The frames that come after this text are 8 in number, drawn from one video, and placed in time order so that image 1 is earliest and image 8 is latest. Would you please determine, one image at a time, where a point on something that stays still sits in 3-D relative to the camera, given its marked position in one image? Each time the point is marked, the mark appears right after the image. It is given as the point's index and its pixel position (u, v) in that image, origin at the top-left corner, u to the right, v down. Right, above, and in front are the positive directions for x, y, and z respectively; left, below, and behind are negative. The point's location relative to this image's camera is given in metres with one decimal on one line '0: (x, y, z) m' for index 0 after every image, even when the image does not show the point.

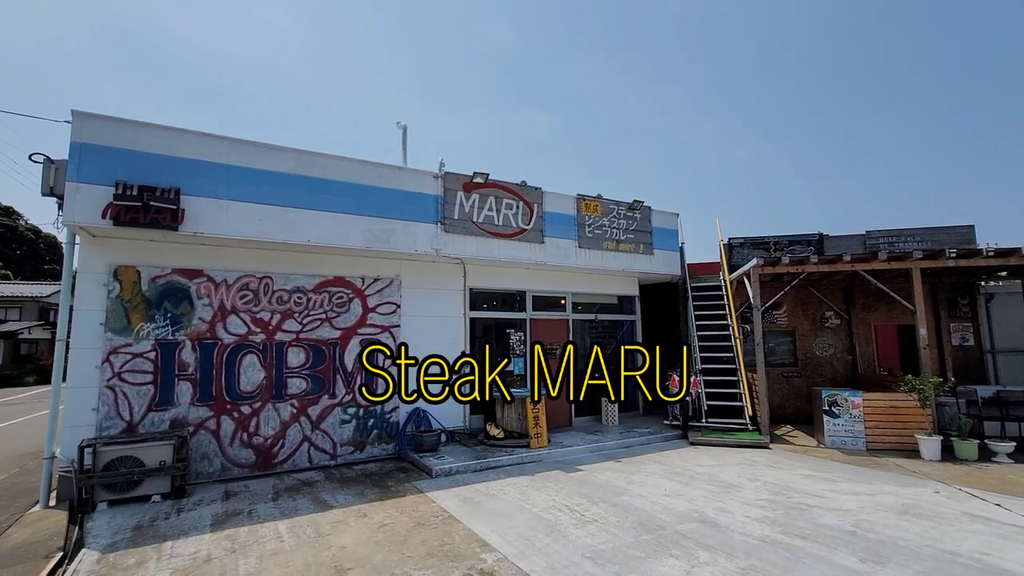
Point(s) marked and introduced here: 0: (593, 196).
0: (+1.5, +1.7, +9.1) m
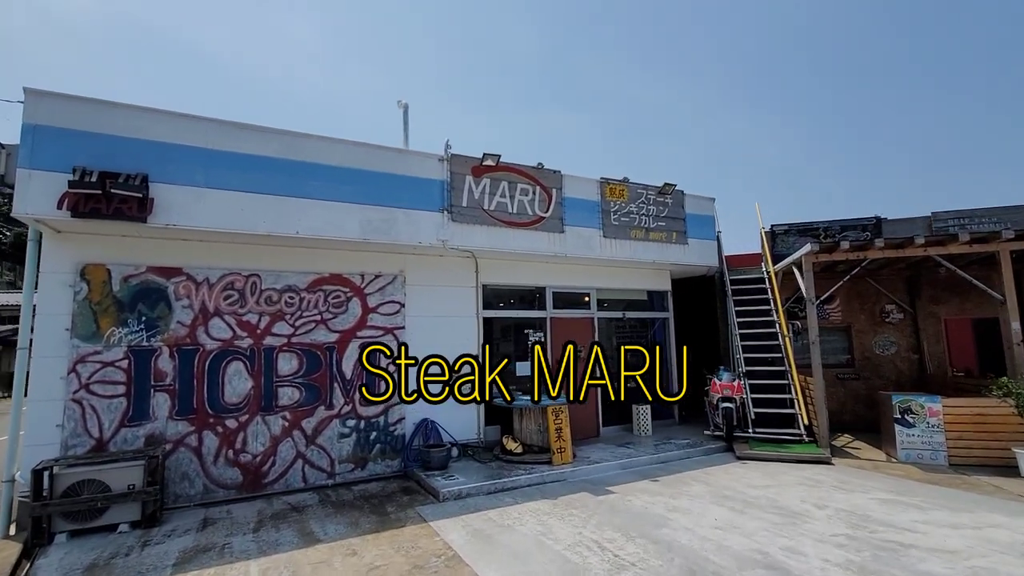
0: (+1.8, +1.8, +8.1) m
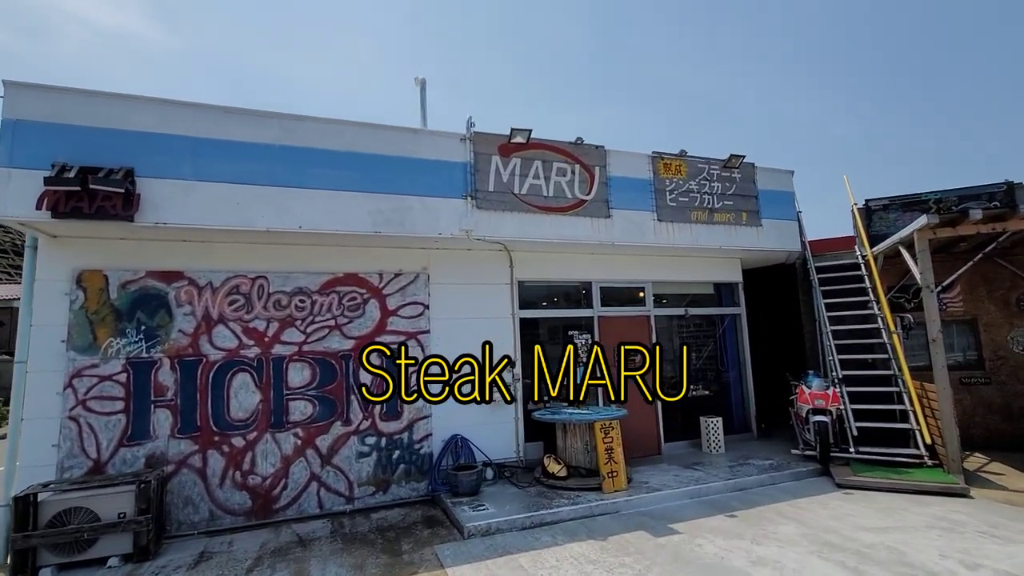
0: (+2.3, +1.9, +6.9) m
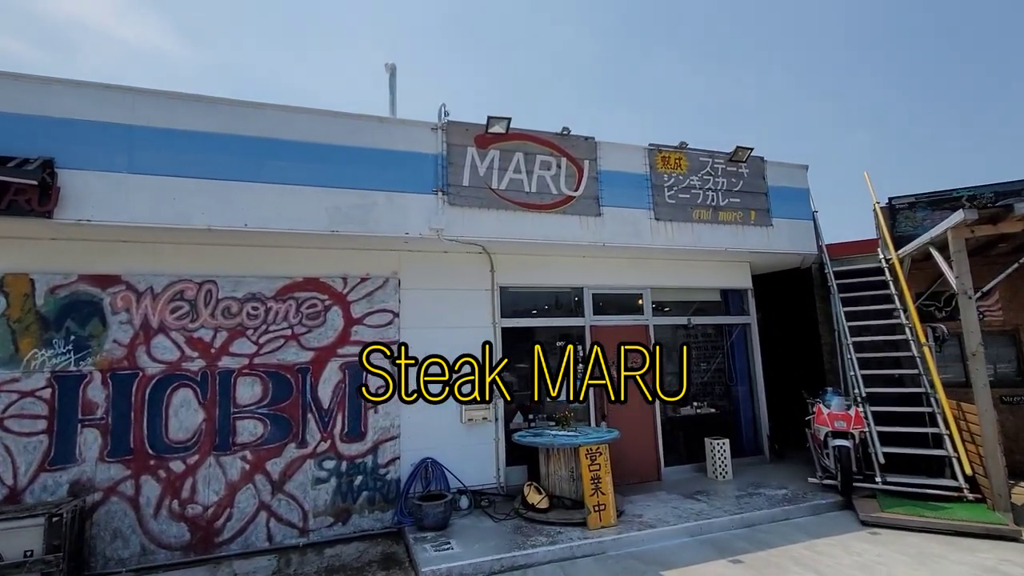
0: (+2.1, +1.8, +6.3) m
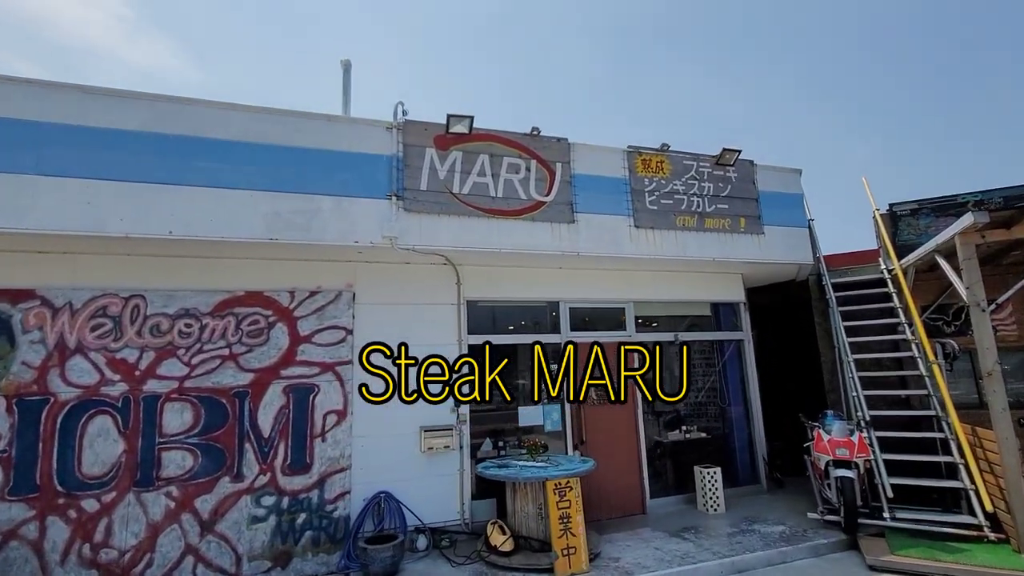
0: (+1.7, +1.7, +5.8) m
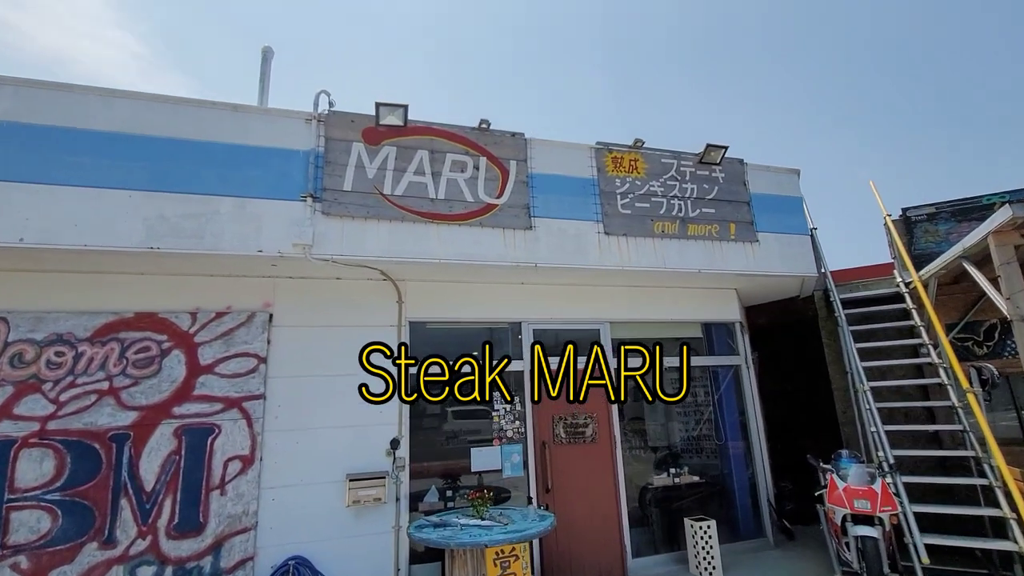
0: (+1.2, +1.5, +5.1) m
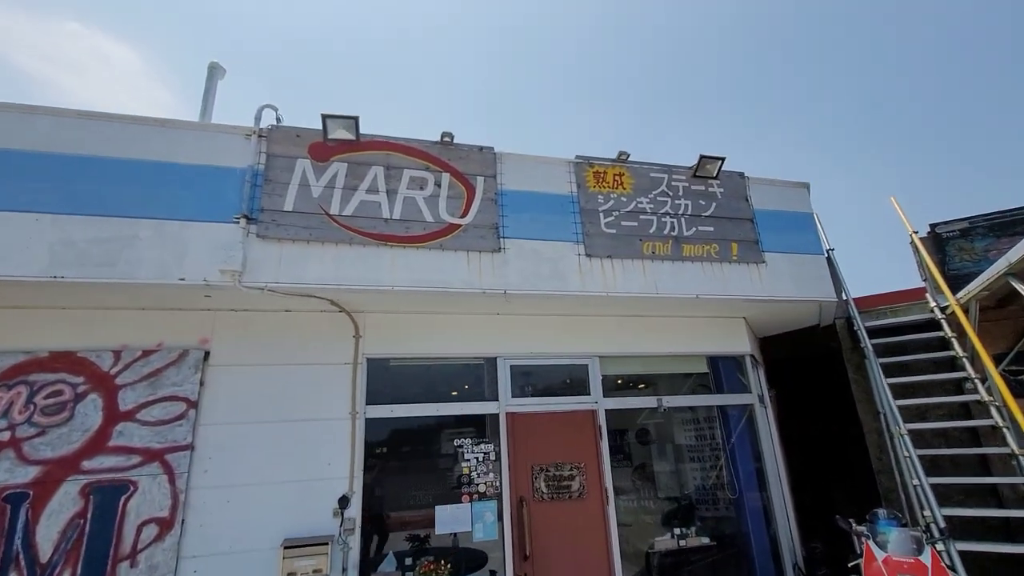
0: (+0.9, +1.2, +4.6) m
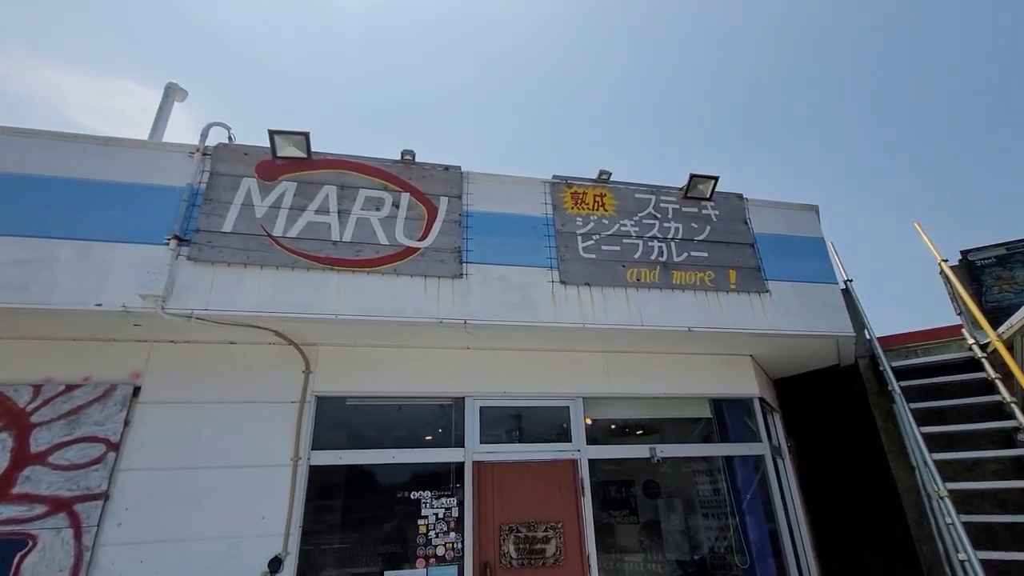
0: (+0.7, +0.9, +4.2) m
